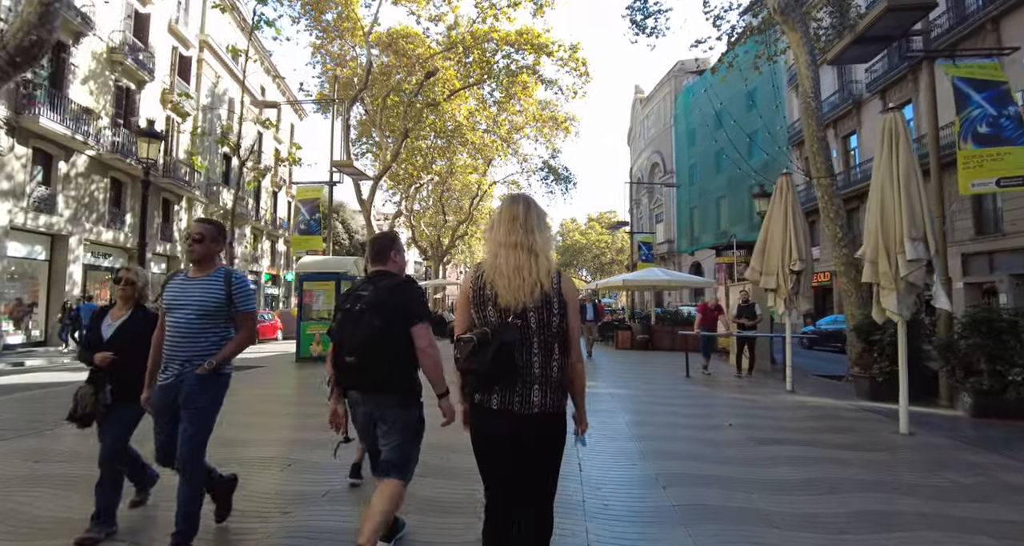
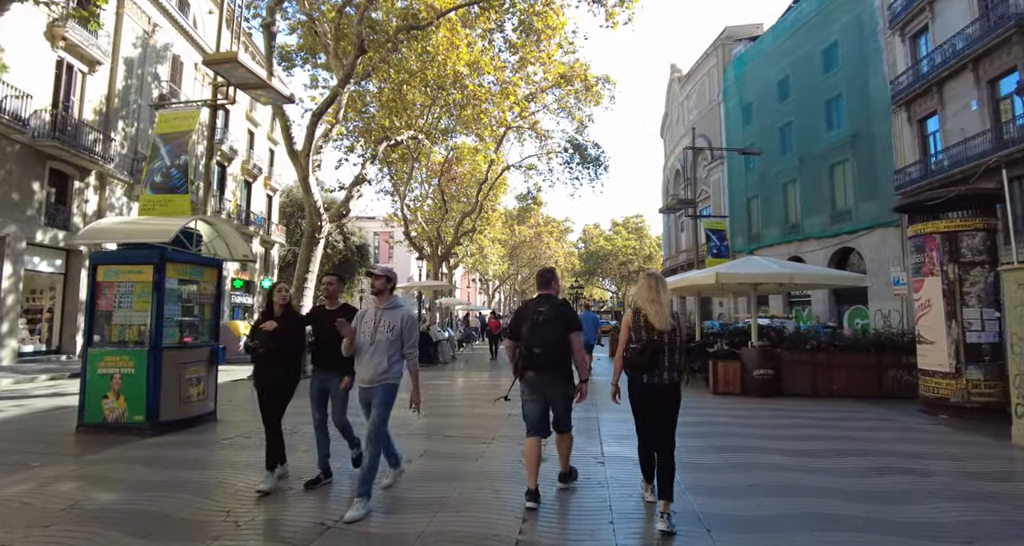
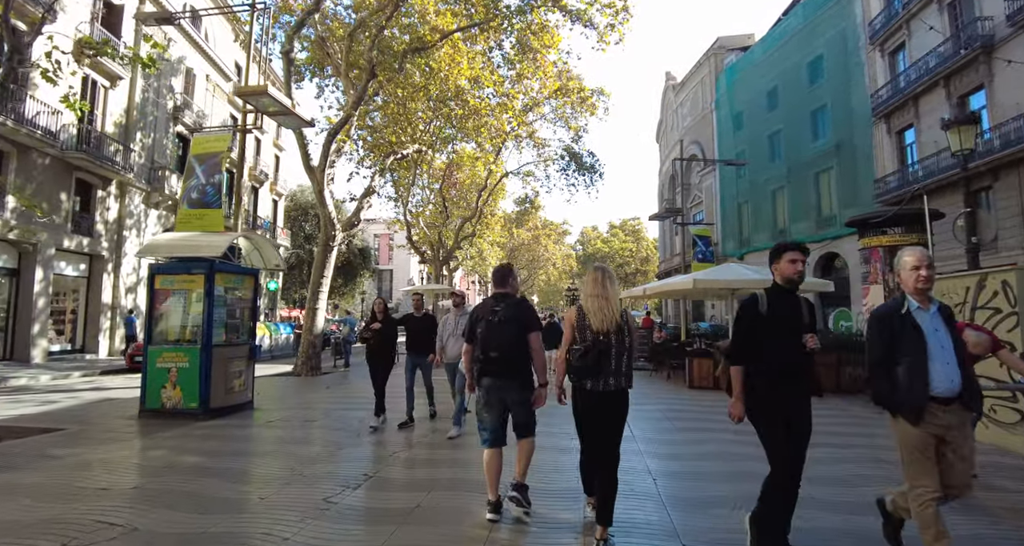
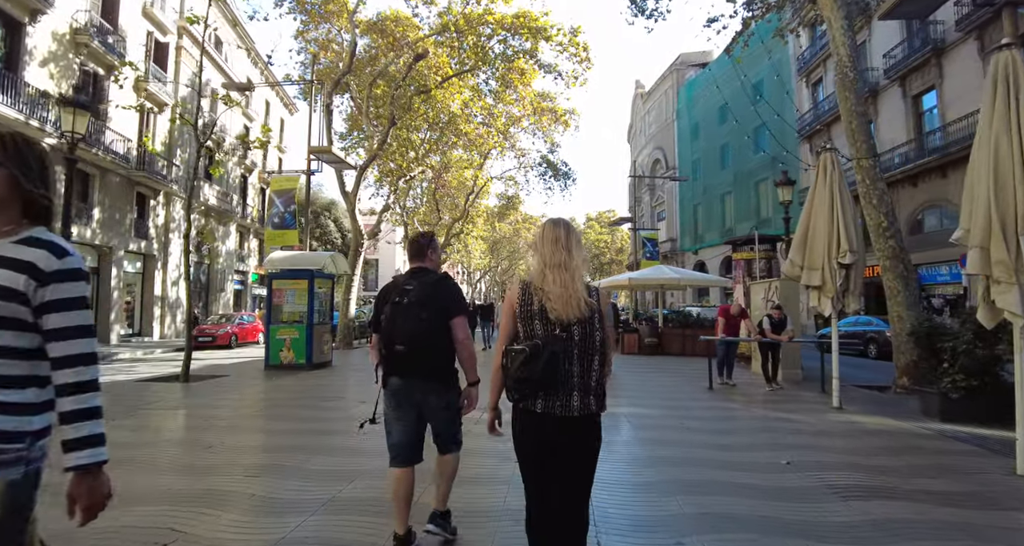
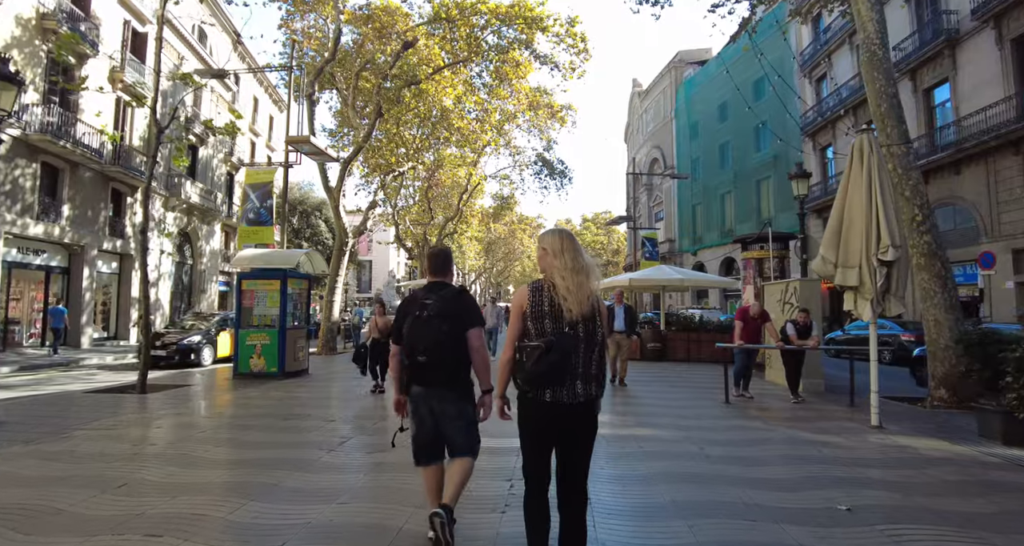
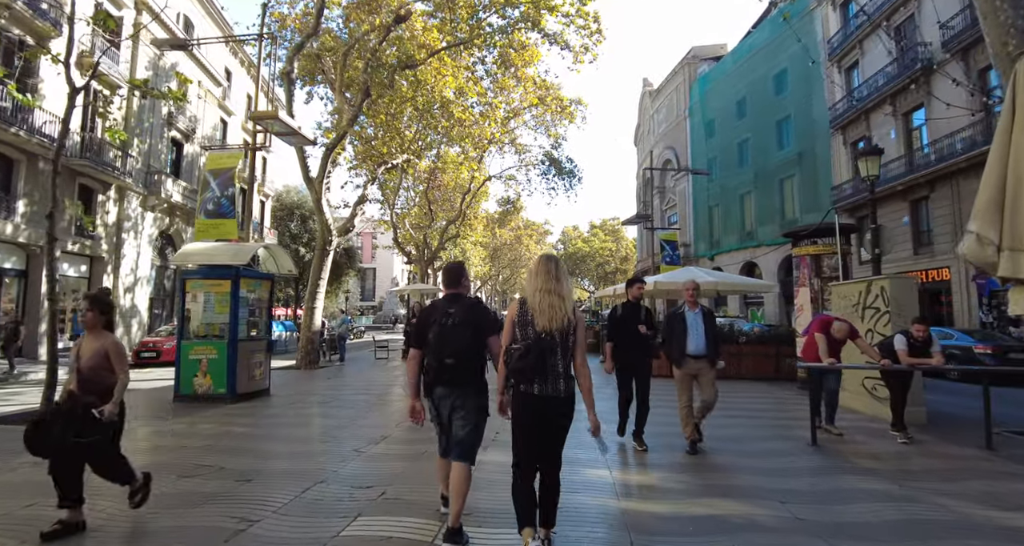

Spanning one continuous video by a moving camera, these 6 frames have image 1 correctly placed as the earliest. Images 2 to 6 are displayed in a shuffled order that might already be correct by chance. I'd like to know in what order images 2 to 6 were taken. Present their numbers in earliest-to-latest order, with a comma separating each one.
4, 5, 6, 3, 2
